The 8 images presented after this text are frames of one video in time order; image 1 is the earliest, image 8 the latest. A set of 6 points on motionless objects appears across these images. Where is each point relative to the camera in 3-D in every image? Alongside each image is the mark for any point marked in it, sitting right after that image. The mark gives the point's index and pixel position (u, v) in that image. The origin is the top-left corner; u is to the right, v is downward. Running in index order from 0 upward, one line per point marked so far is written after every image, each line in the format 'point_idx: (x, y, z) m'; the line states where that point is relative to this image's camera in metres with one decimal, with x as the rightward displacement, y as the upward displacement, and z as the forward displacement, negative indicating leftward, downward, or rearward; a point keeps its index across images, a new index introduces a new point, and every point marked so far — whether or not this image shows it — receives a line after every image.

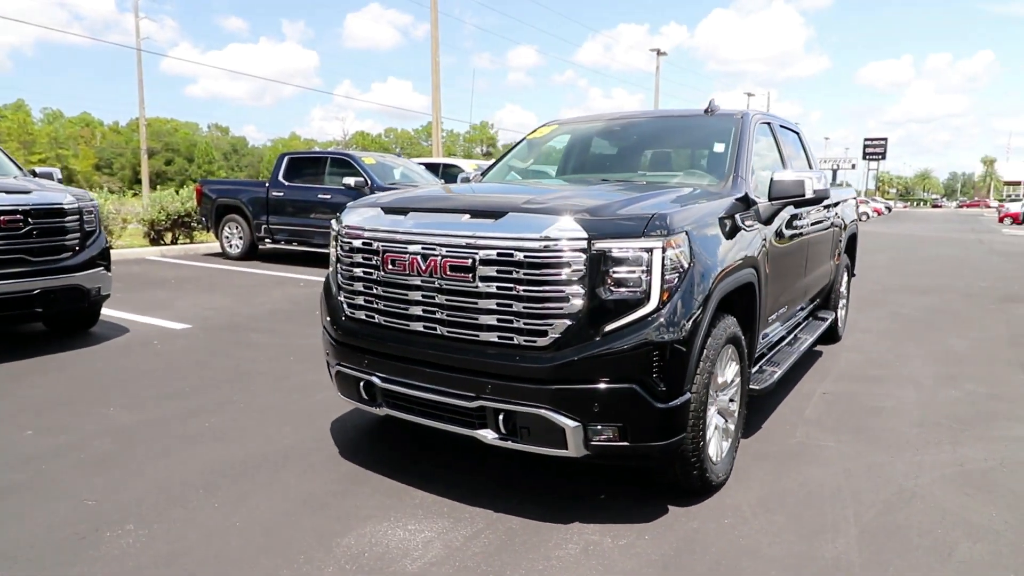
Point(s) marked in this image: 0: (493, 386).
0: (-0.1, -0.4, +2.9) m
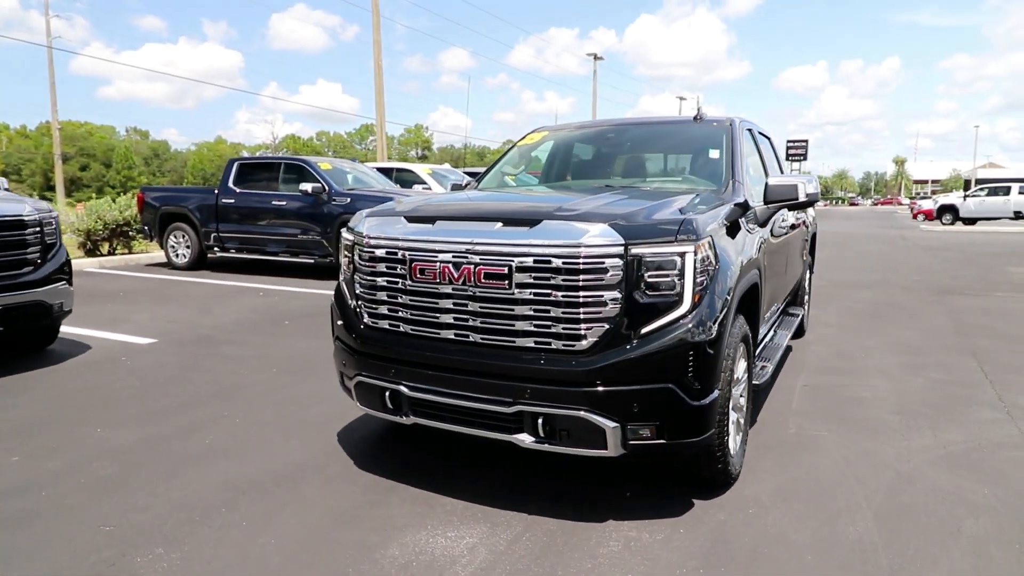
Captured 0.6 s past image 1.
0: (+0.1, -0.5, +3.0) m
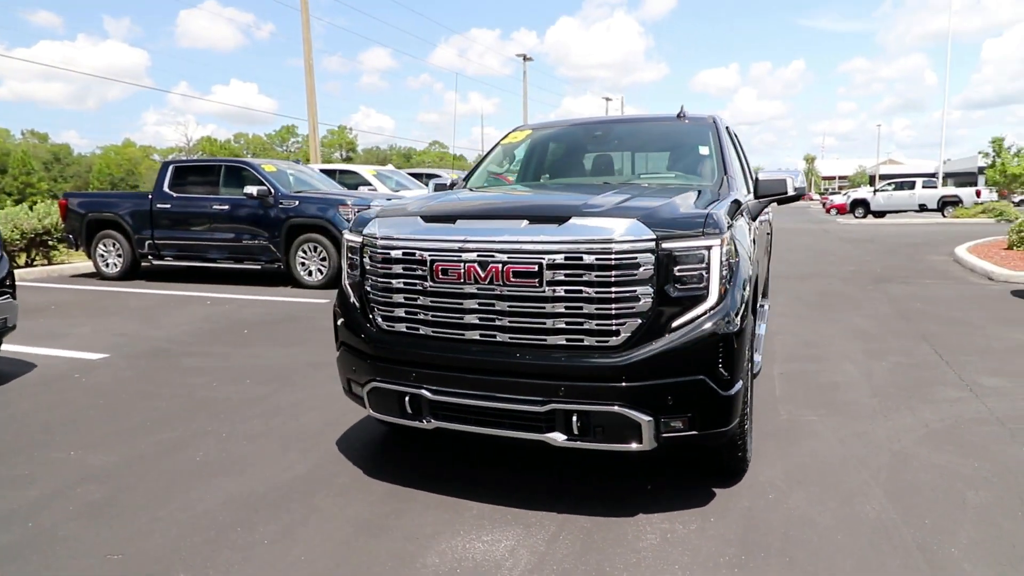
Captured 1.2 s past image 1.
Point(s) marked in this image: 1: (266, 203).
0: (+0.3, -0.4, +3.0) m
1: (-4.0, +1.4, +11.0) m
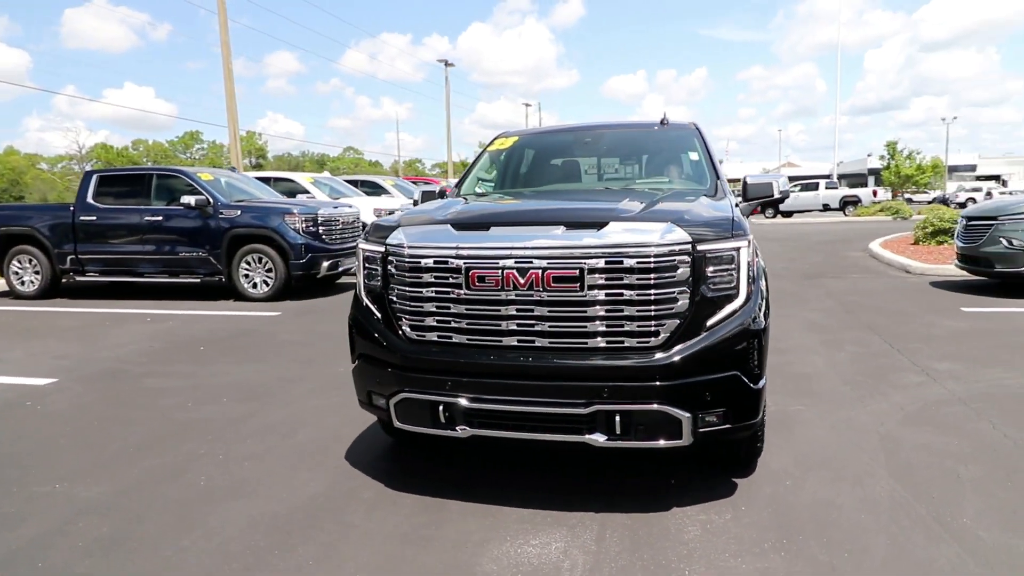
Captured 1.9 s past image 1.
0: (+0.4, -0.5, +3.1) m
1: (-4.8, +1.2, +10.5) m
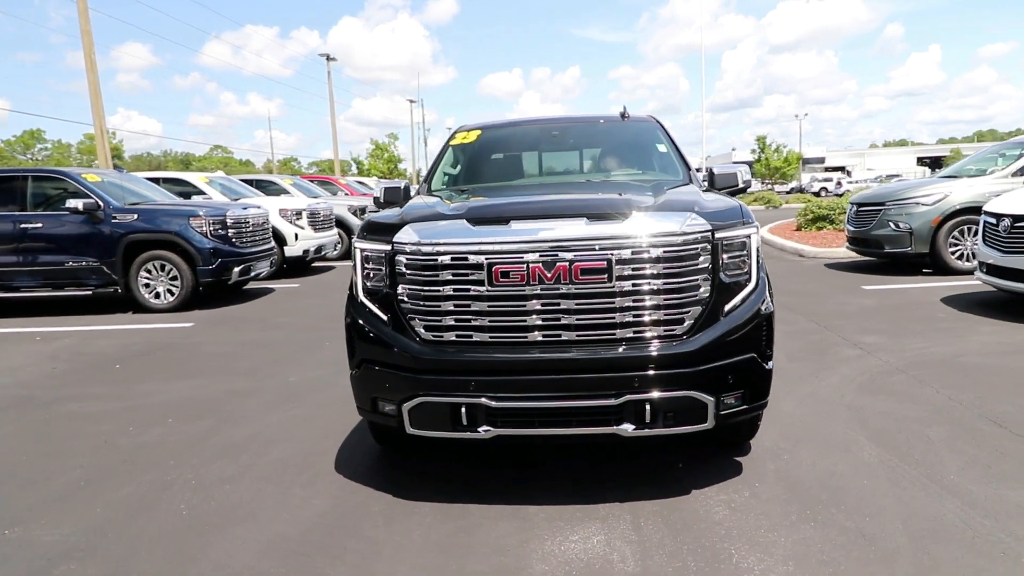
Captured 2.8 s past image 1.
0: (+0.6, -0.4, +3.1) m
1: (-5.9, +1.0, +9.5) m
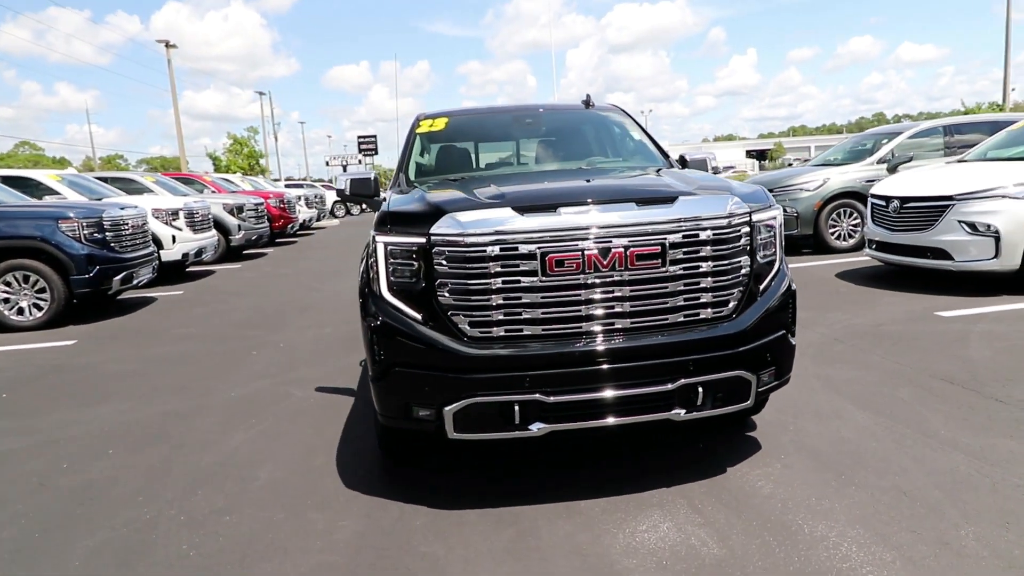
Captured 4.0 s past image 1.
0: (+0.8, -0.3, +3.1) m
1: (-6.9, +0.8, +8.0) m
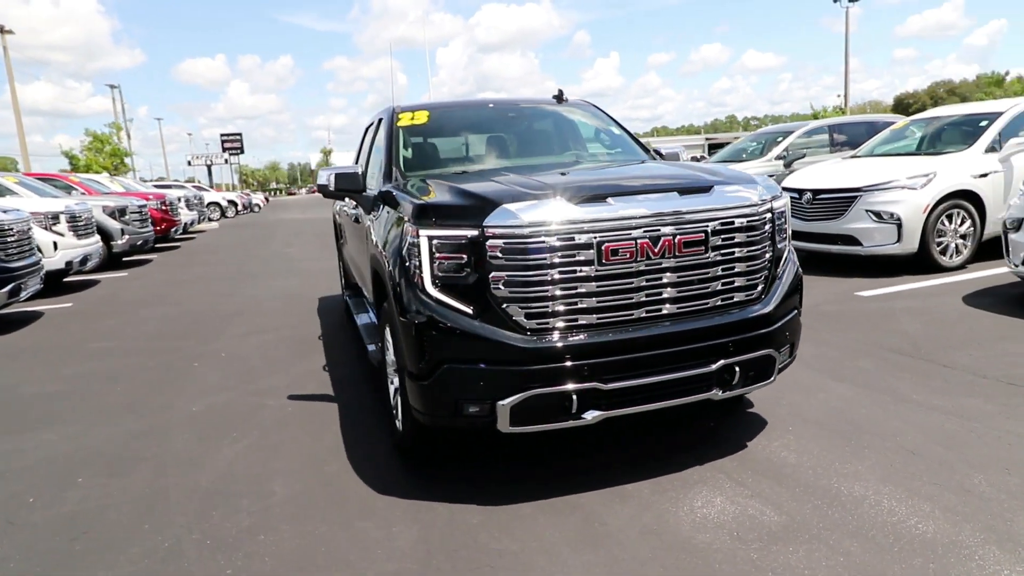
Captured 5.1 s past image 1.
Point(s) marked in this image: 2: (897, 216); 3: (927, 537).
0: (+1.0, -0.3, +3.2) m
1: (-7.4, +0.5, +6.7) m
2: (+4.2, +0.8, +7.3) m
3: (+1.7, -1.0, +2.7) m
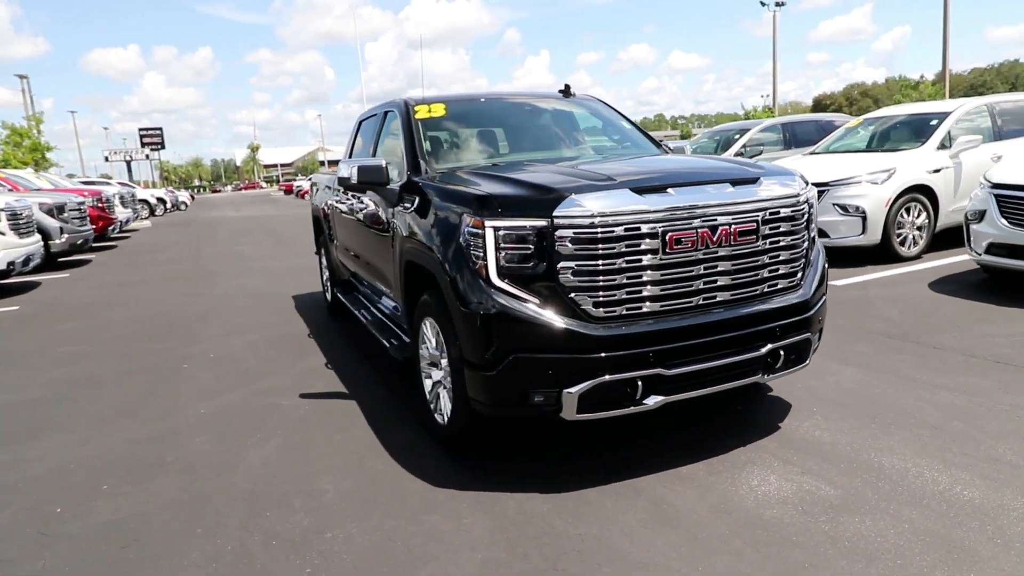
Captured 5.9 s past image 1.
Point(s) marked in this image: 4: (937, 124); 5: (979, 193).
0: (+1.3, -0.2, +3.4) m
1: (-7.5, +0.5, +6.0) m
2: (+4.0, +0.9, +7.8) m
3: (+2.0, -0.9, +2.9) m
4: (+5.5, +2.1, +8.7) m
5: (+4.4, +0.9, +6.4) m
